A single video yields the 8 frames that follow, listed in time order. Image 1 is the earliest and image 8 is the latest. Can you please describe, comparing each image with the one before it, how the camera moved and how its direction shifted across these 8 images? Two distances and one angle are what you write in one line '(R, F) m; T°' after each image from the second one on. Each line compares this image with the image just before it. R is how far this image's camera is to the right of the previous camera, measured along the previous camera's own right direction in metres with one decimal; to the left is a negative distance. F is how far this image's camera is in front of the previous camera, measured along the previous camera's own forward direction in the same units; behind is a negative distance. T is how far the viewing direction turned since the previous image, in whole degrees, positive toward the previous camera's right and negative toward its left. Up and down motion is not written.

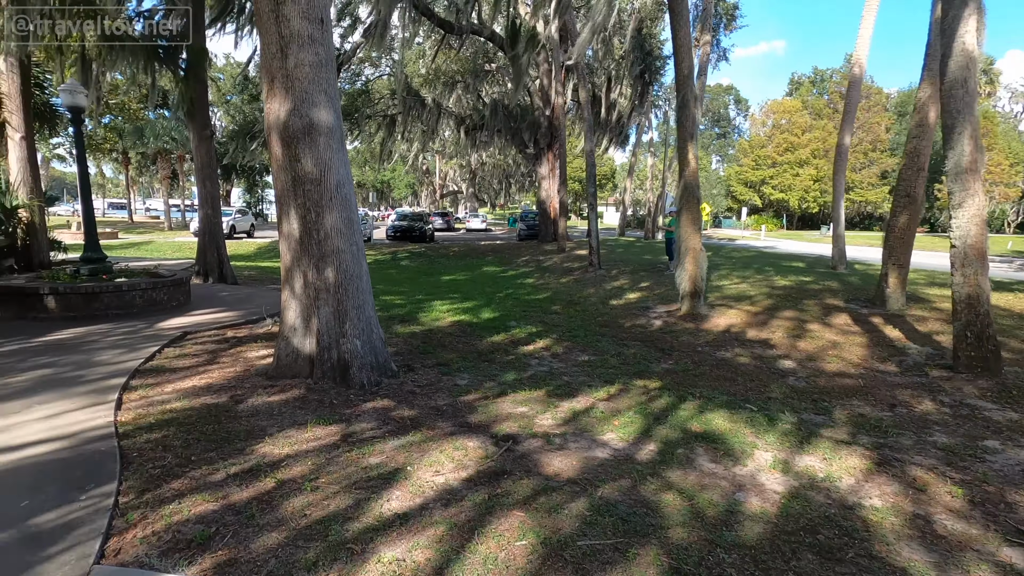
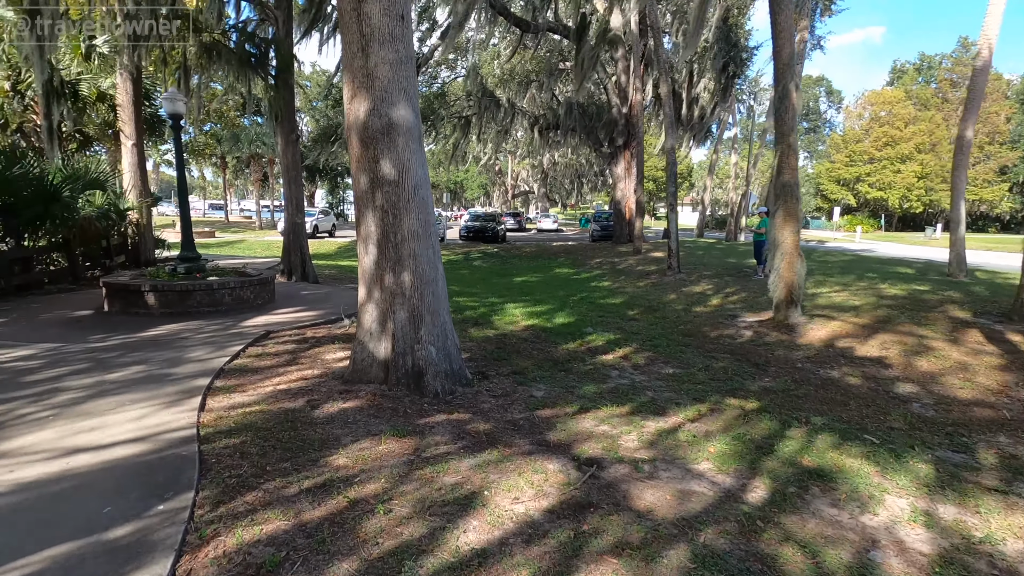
(-0.1, +0.3) m; -7°
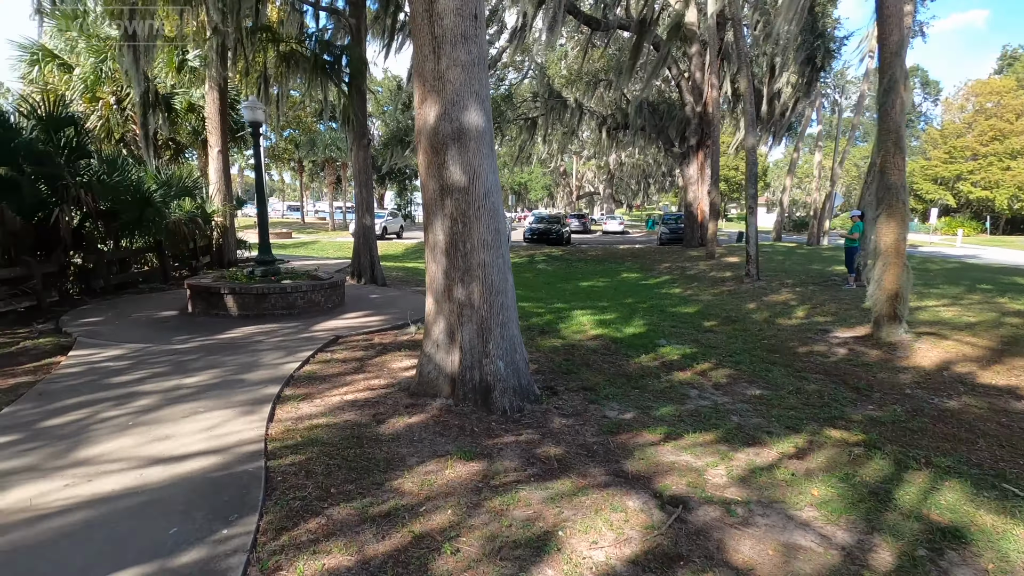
(-0.1, +0.2) m; -7°
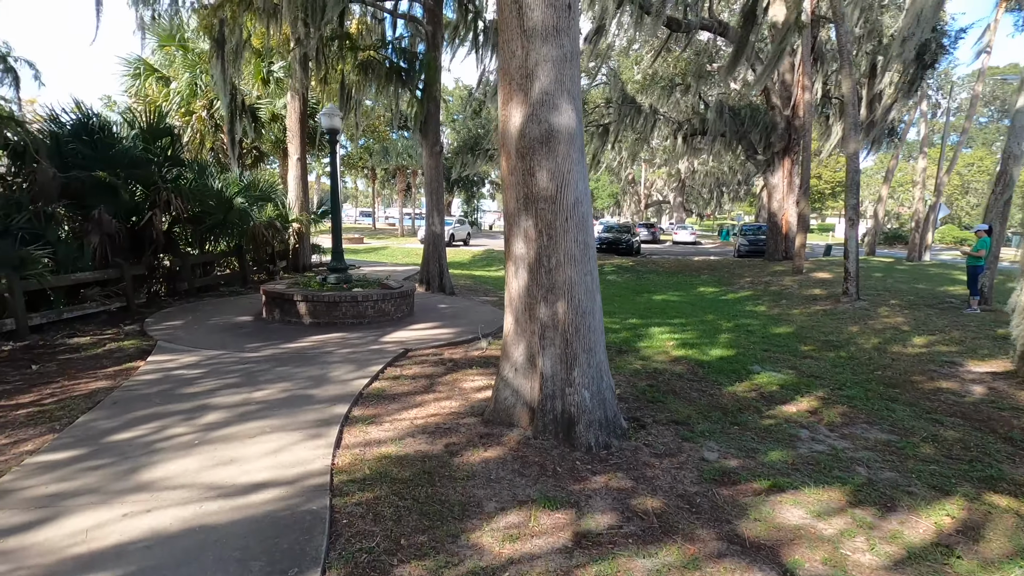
(-0.2, +0.4) m; -7°
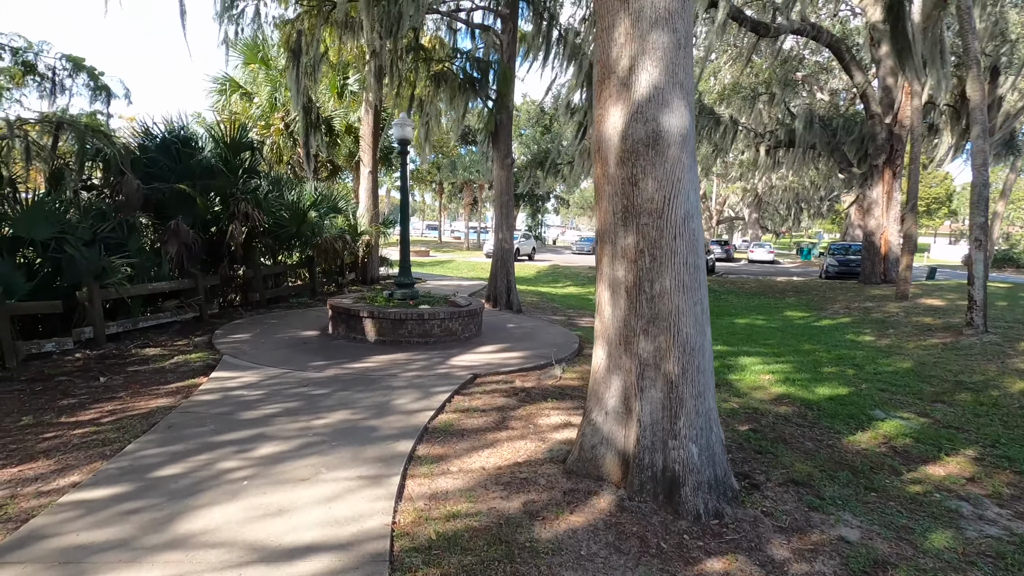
(-0.2, +0.5) m; -7°
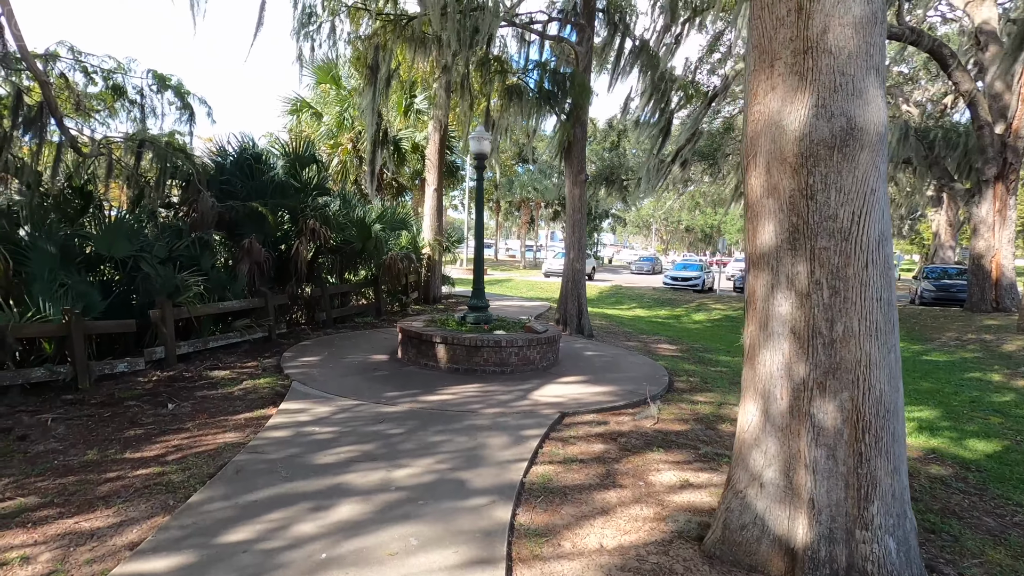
(-0.4, +0.6) m; -5°
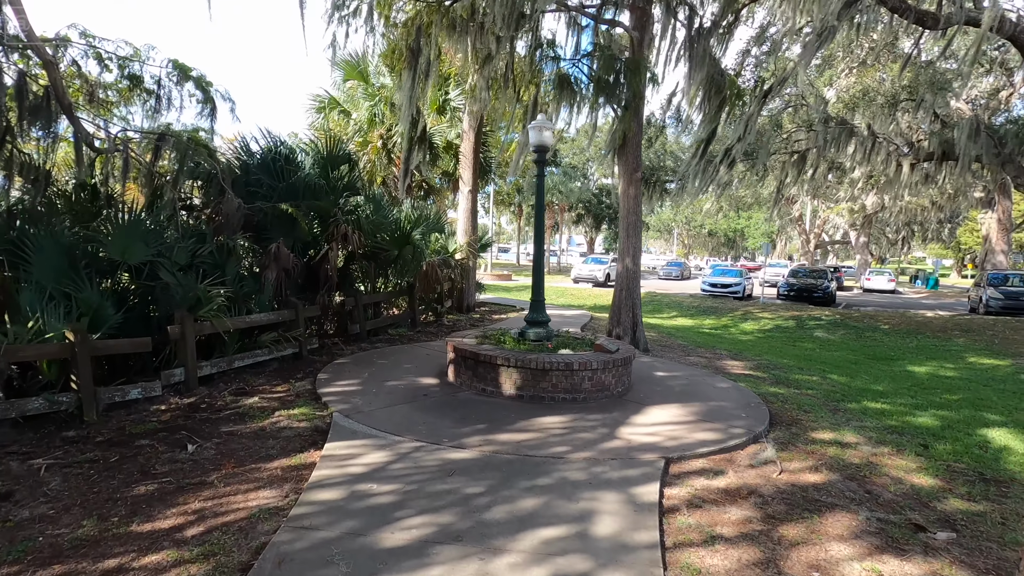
(-0.6, +0.9) m; -2°
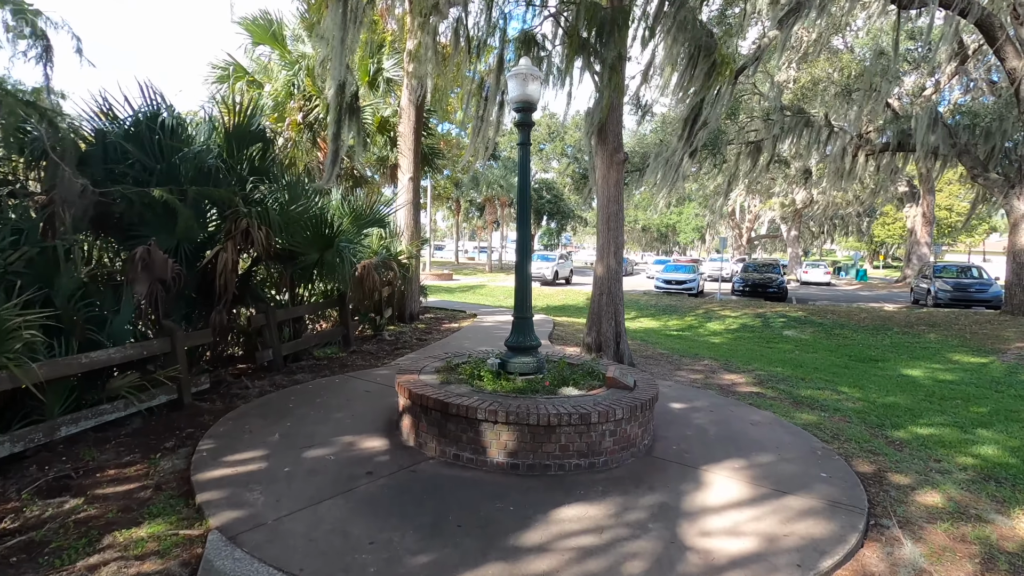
(-0.3, +1.8) m; +7°
